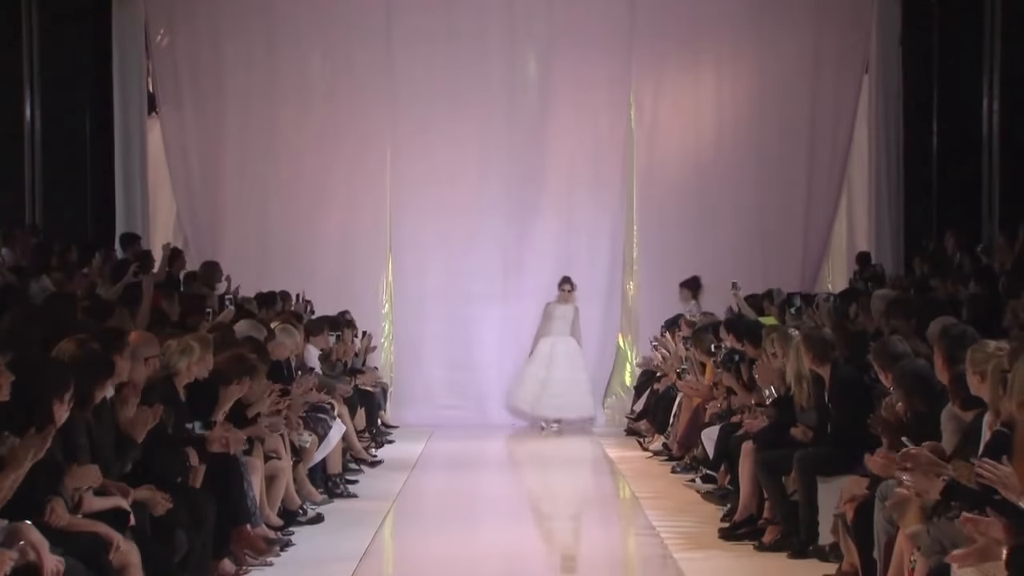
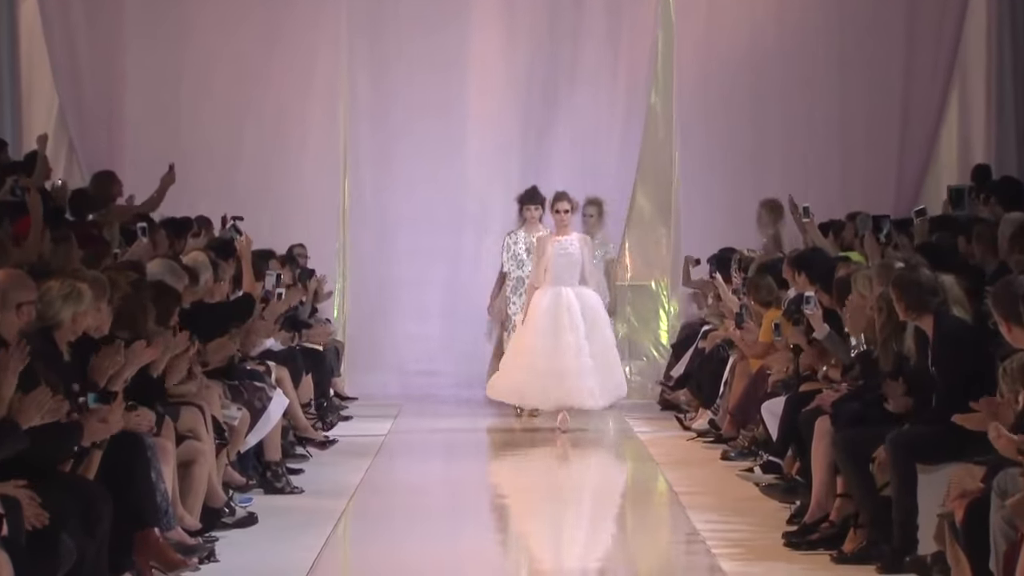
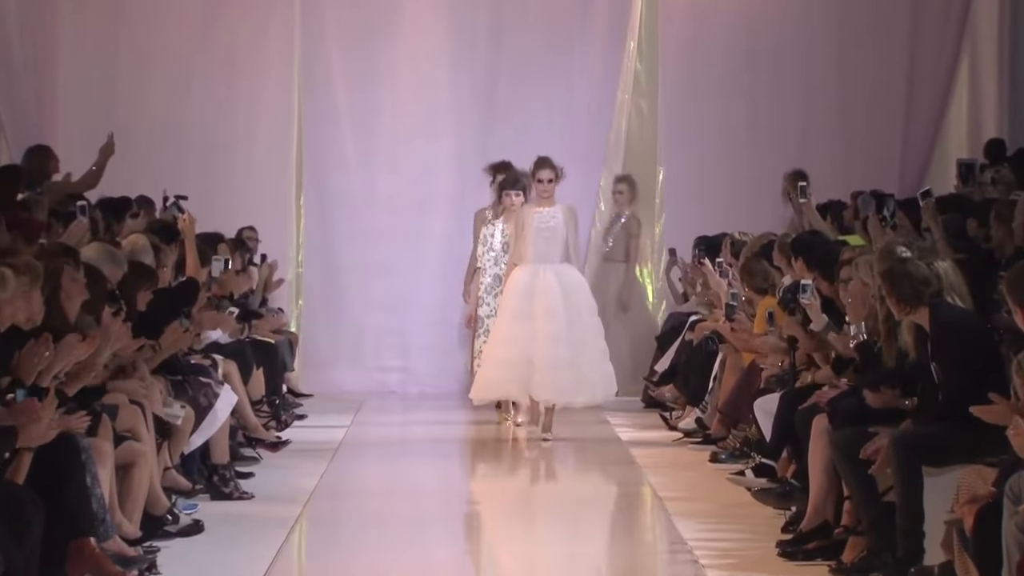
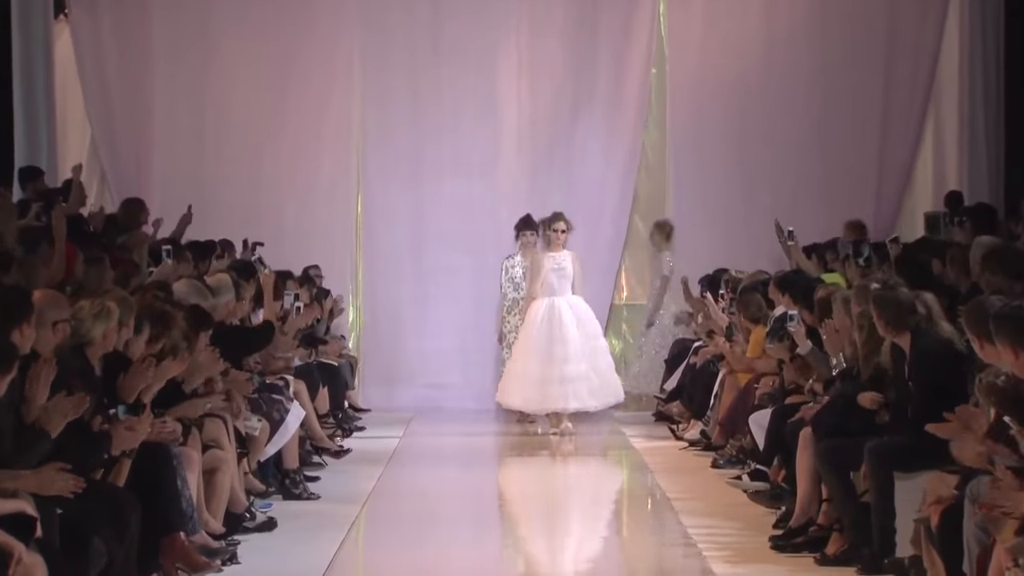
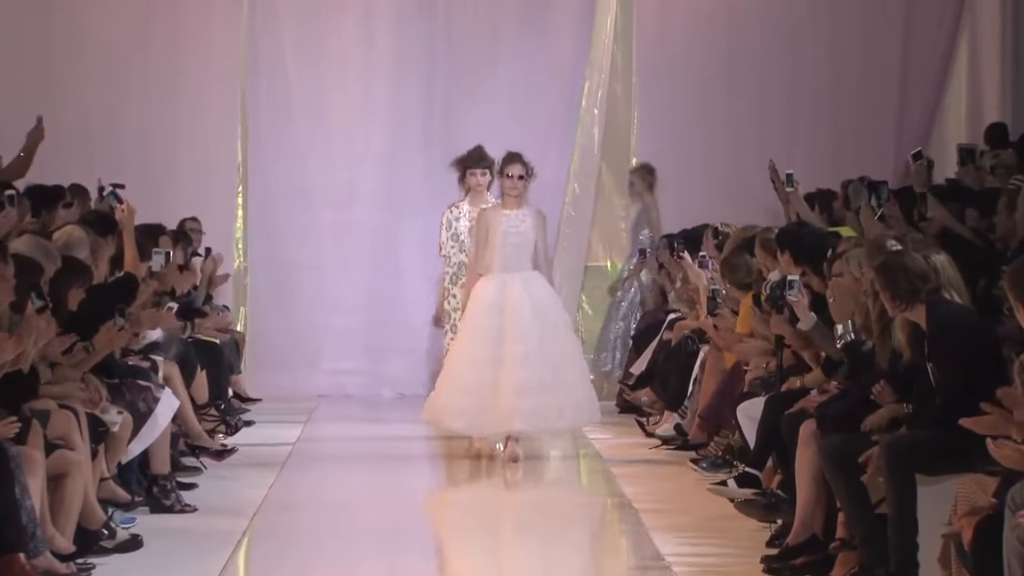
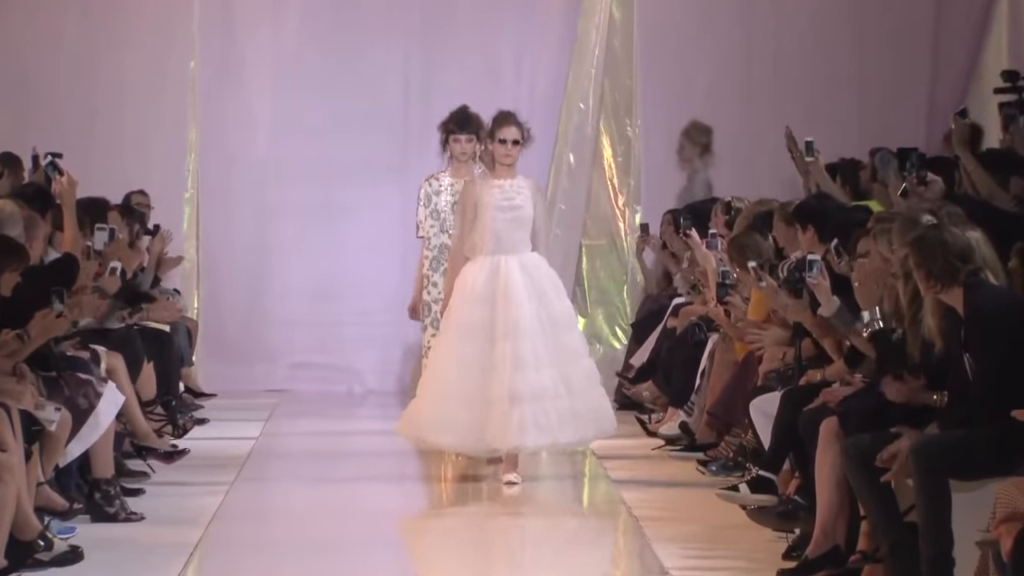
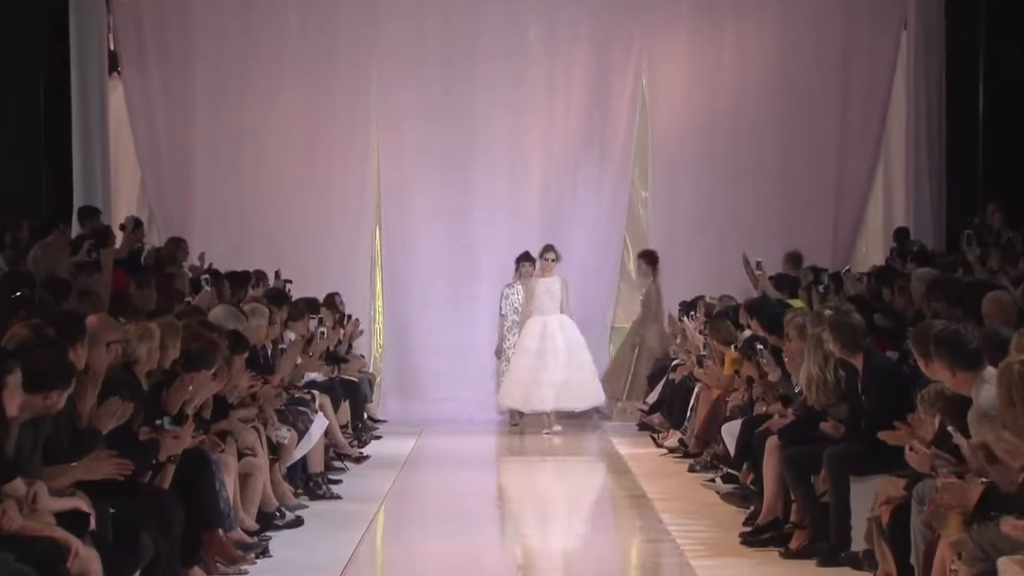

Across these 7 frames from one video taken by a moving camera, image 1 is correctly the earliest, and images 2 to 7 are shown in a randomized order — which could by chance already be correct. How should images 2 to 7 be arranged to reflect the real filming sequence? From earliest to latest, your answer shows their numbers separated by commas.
7, 4, 2, 3, 5, 6
